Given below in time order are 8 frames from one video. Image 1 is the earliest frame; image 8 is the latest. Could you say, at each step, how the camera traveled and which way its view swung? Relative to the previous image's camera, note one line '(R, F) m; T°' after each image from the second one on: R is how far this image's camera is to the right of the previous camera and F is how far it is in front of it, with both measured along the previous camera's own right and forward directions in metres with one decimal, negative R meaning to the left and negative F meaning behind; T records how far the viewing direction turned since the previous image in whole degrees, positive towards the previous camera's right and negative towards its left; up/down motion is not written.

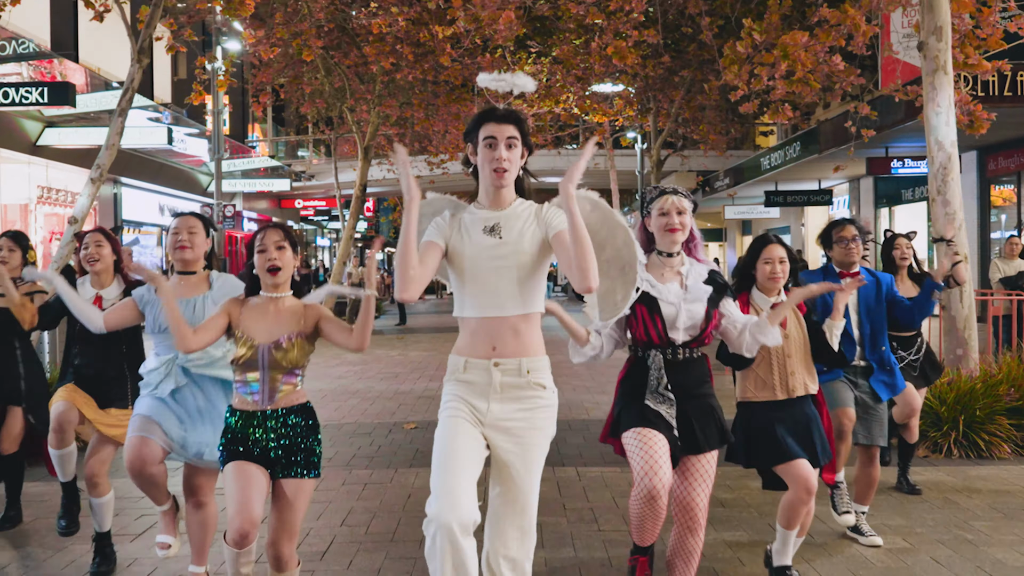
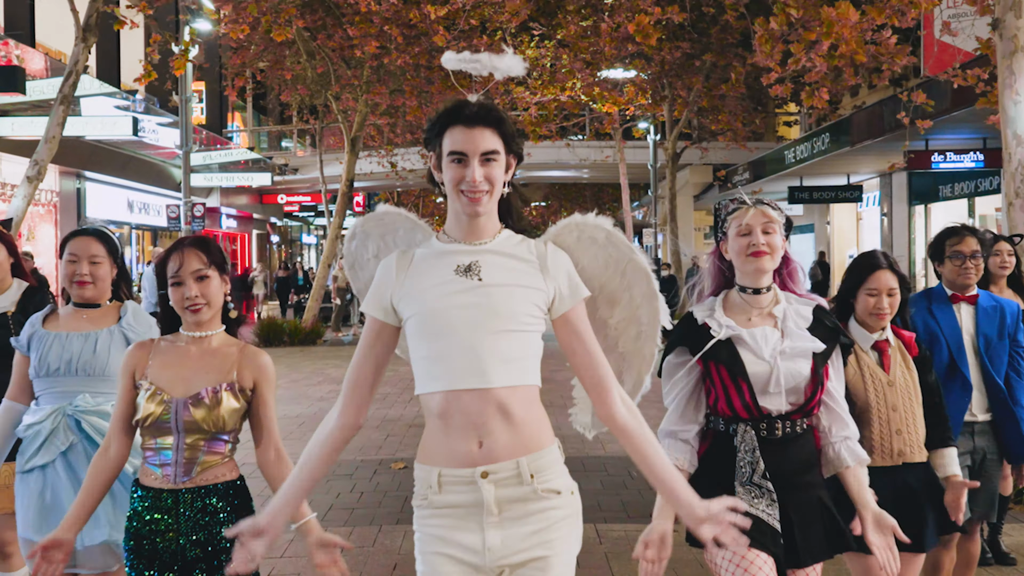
(-0.1, +1.5) m; 0°
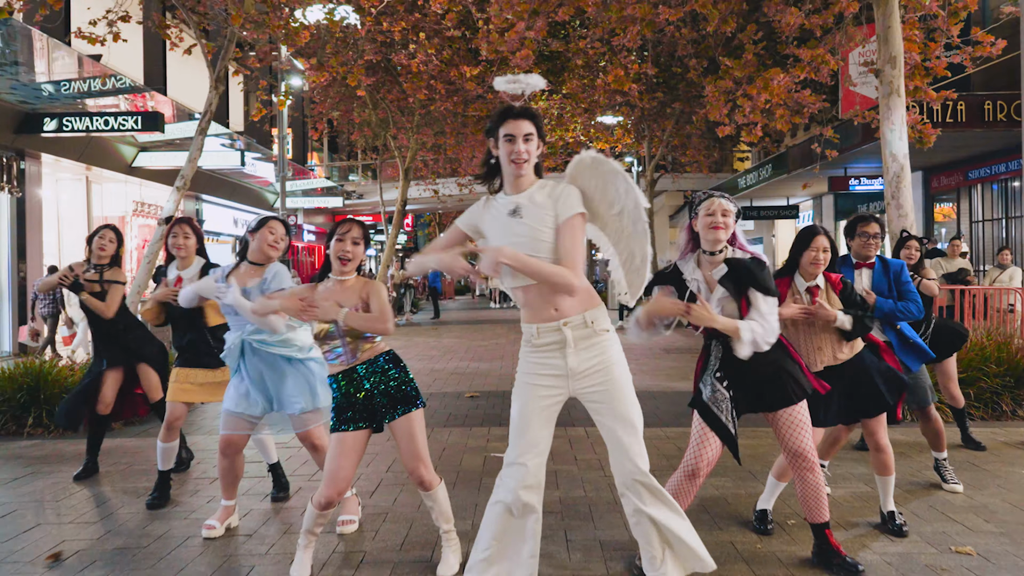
(+0.7, -4.3) m; -3°
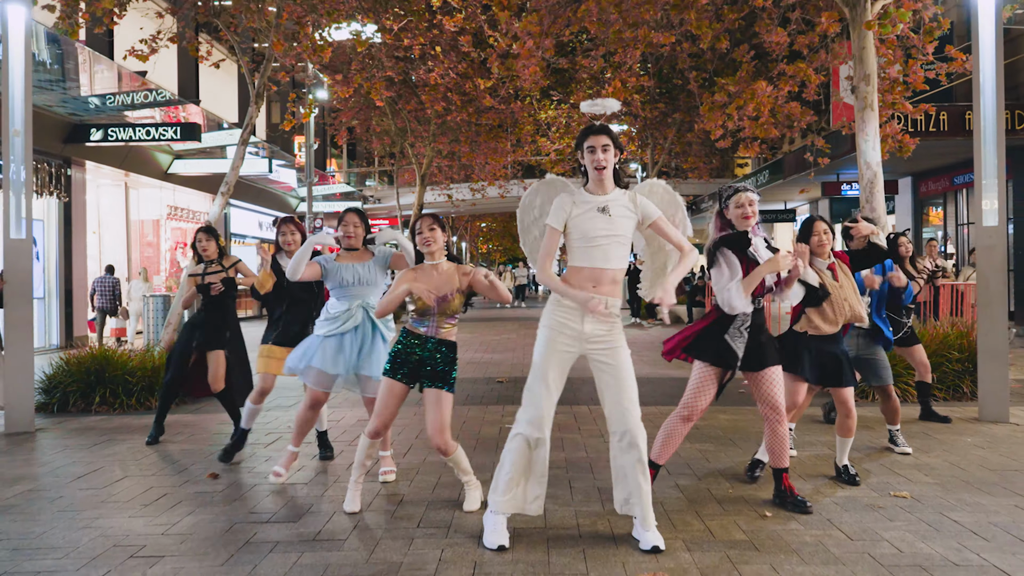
(0.0, -0.9) m; -1°
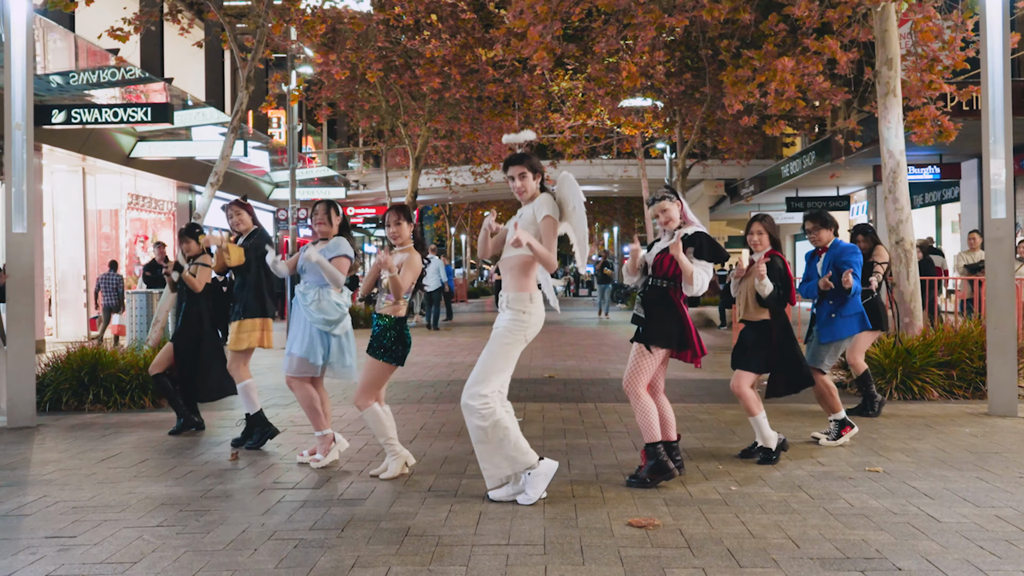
(+0.1, -0.6) m; -1°
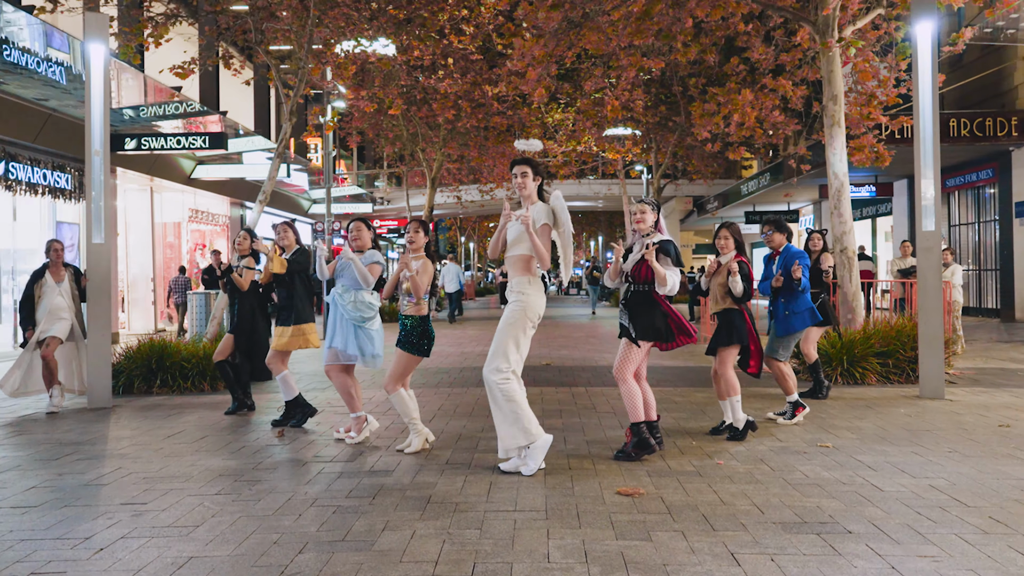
(-0.1, -0.7) m; +1°
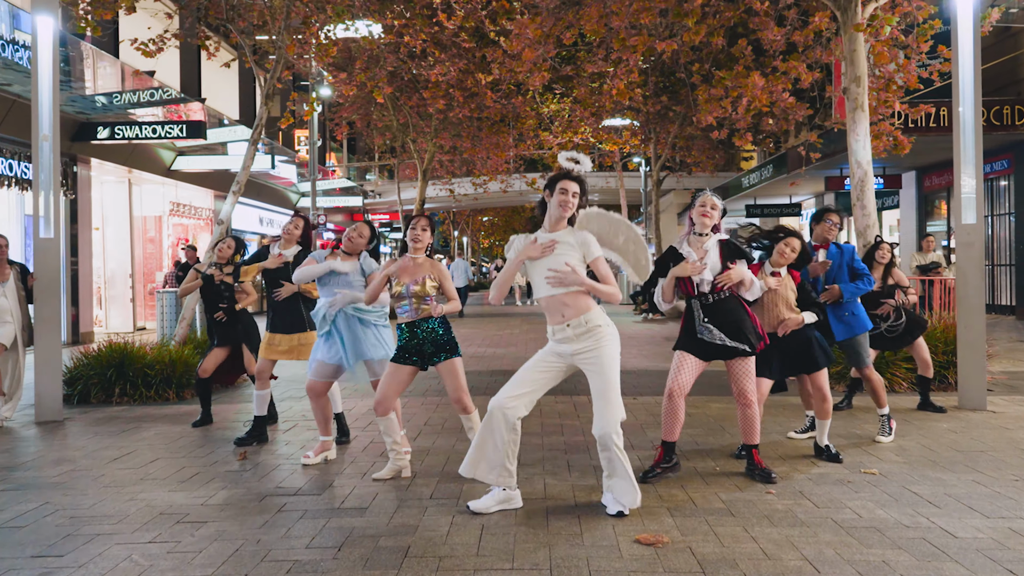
(0.0, +0.9) m; 0°
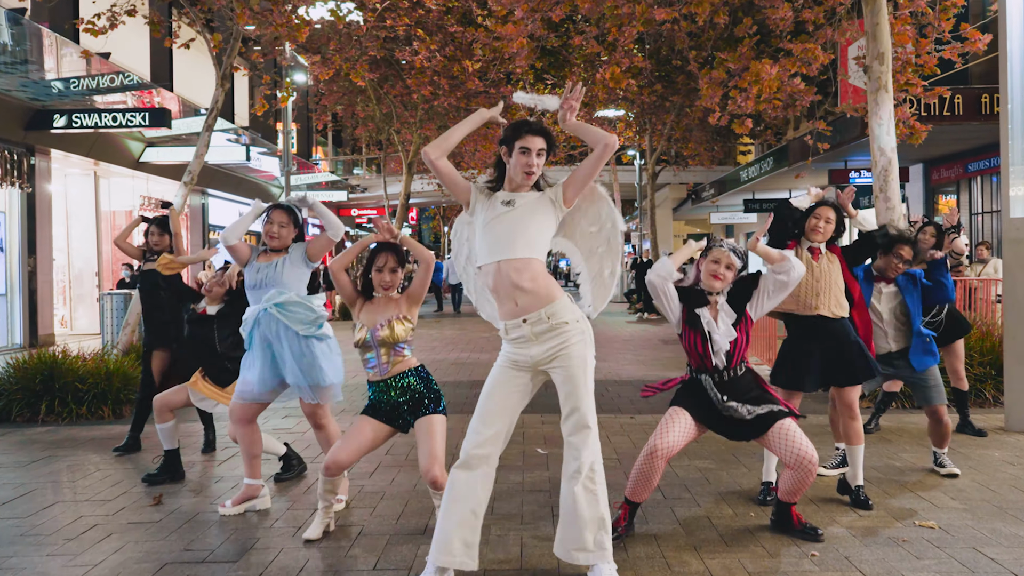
(+0.1, +1.1) m; 0°
